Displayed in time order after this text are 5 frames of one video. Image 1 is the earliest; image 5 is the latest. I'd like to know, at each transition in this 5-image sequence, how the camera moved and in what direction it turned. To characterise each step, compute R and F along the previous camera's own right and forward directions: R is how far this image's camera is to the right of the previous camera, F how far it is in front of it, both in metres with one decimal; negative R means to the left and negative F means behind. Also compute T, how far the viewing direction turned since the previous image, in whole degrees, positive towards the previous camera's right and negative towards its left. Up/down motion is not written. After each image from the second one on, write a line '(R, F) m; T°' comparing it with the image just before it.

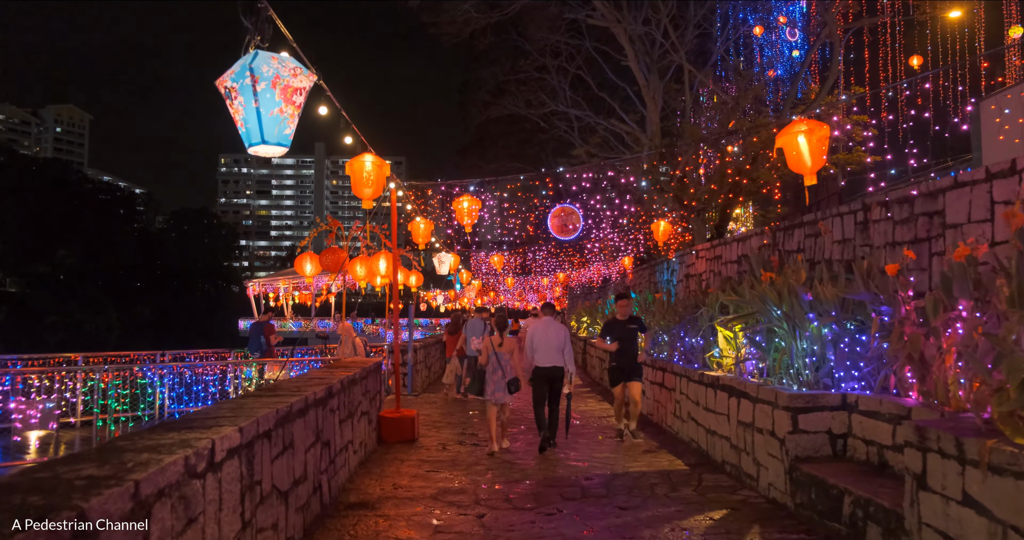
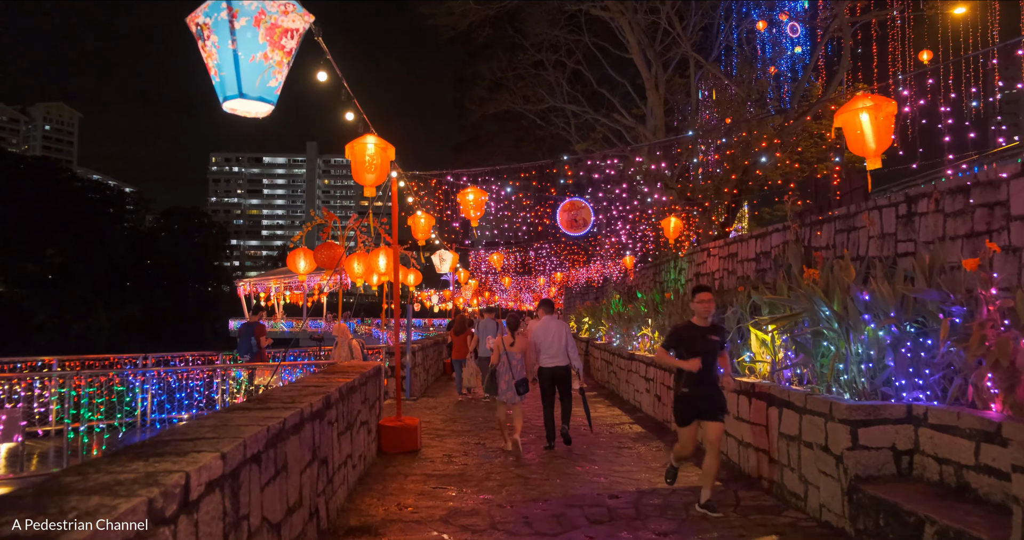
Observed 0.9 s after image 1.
(-0.2, +0.6) m; +1°
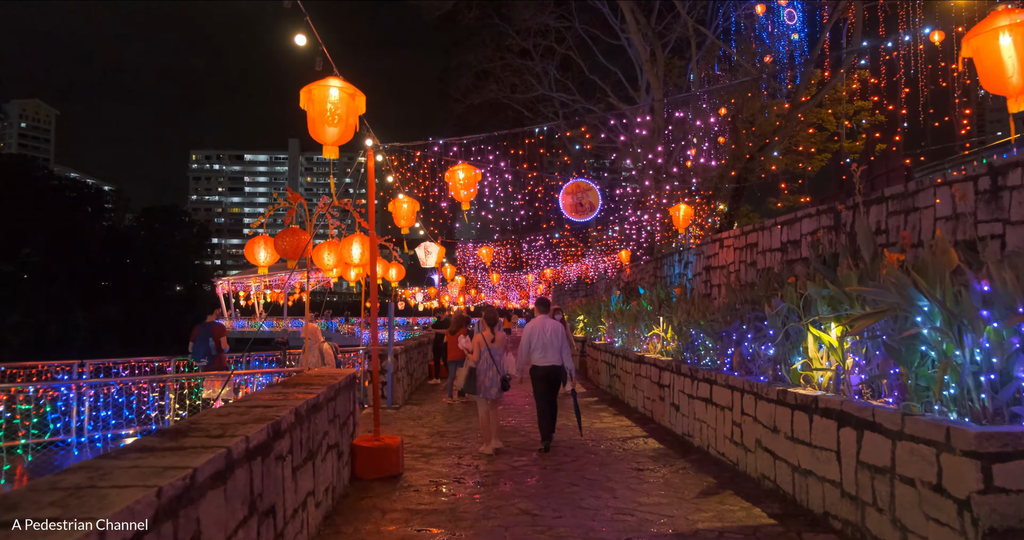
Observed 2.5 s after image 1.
(-0.1, +1.1) m; +1°
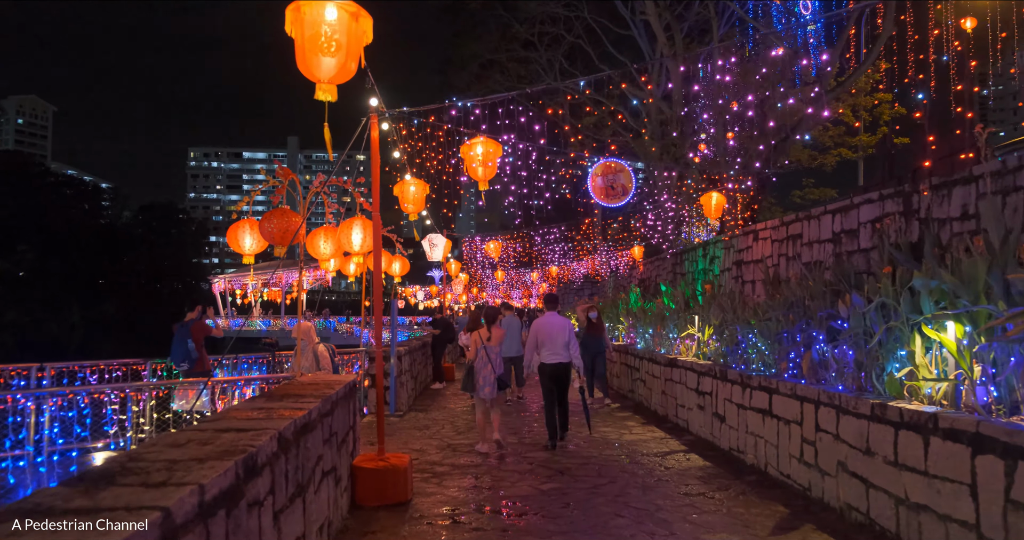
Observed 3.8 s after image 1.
(-0.2, +0.9) m; 0°
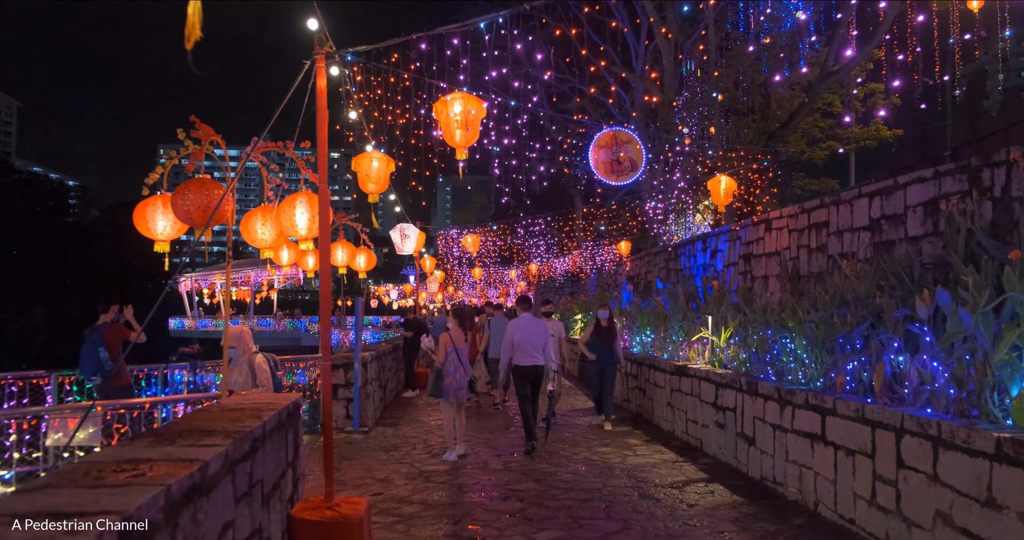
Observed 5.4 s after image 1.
(-0.1, +1.2) m; +2°
